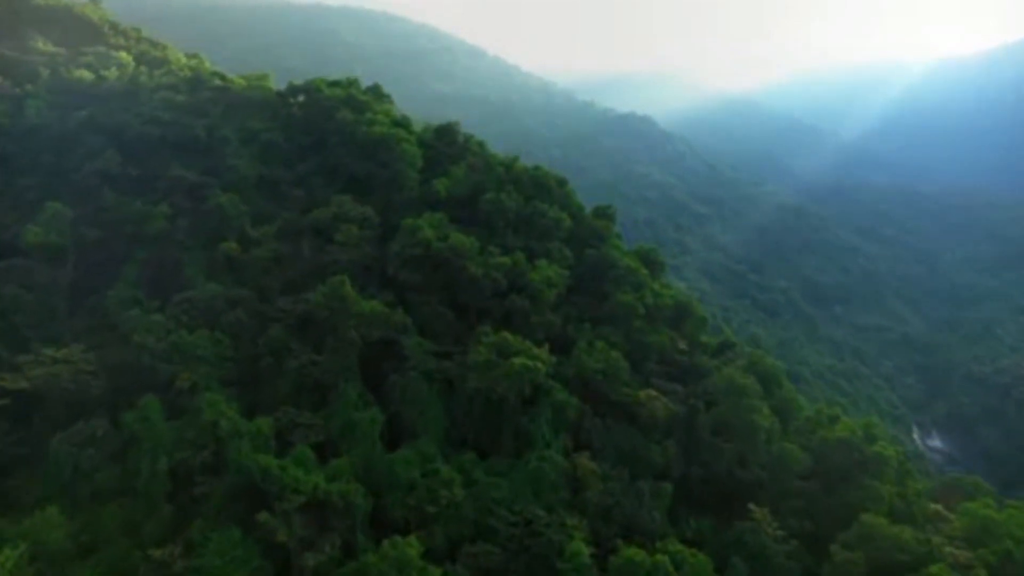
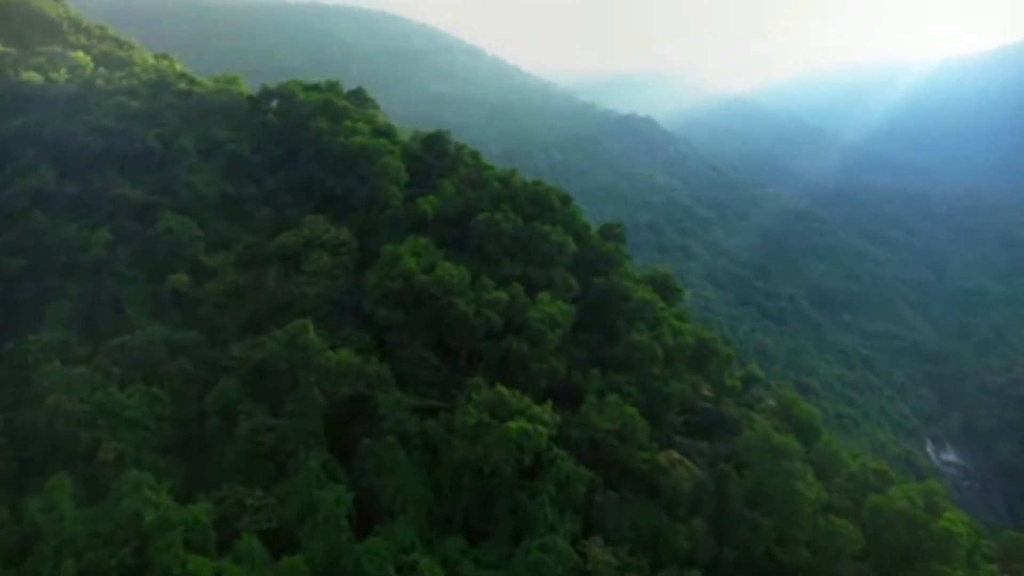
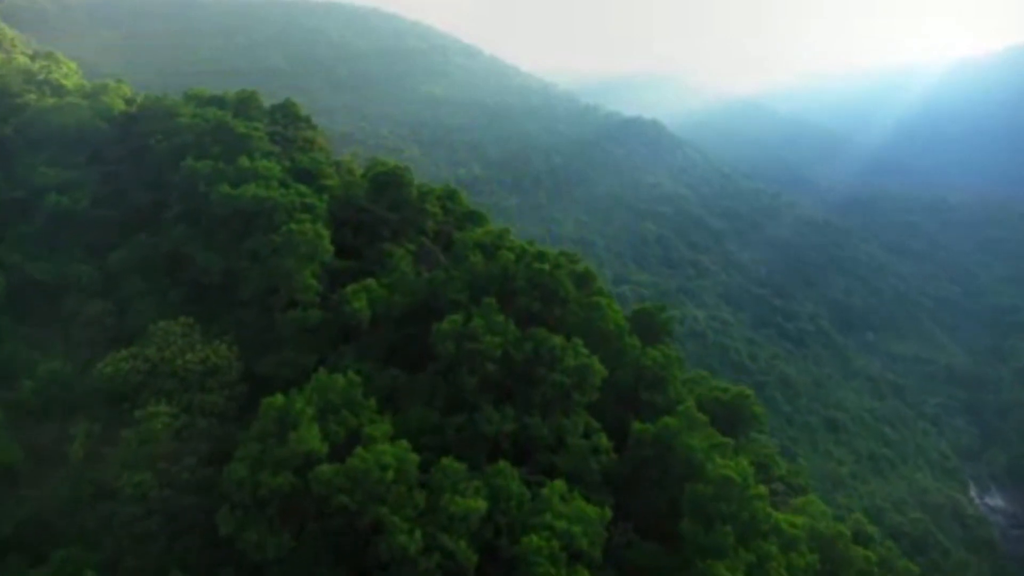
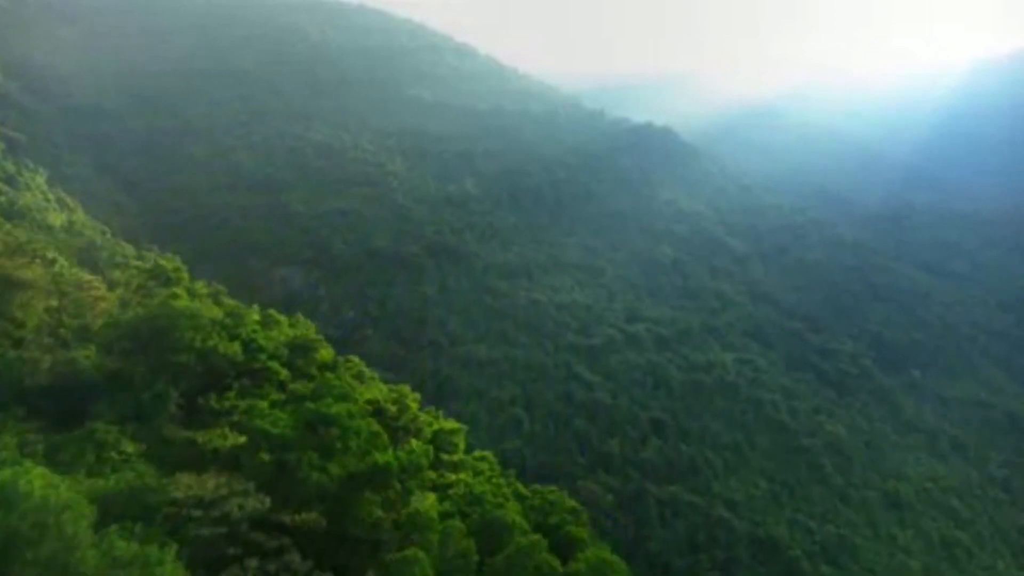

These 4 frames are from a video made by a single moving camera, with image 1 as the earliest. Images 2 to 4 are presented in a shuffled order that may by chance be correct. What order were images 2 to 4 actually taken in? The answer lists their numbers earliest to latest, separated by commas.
2, 3, 4
